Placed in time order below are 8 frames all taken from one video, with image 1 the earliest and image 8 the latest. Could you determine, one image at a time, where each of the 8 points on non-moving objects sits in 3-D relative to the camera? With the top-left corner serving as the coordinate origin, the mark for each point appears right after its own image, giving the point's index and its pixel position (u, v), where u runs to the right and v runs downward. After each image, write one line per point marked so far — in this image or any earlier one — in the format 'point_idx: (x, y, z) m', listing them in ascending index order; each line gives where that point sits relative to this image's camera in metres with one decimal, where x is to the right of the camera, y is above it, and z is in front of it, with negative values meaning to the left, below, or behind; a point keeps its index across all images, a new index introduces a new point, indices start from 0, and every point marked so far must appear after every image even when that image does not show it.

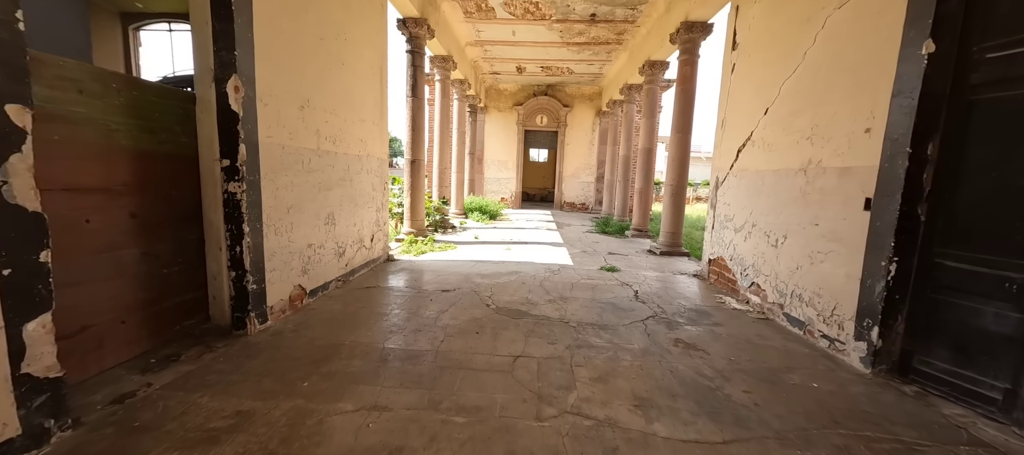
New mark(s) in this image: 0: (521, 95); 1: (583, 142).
0: (+0.3, +4.6, +13.5) m
1: (+2.5, +3.0, +13.5) m
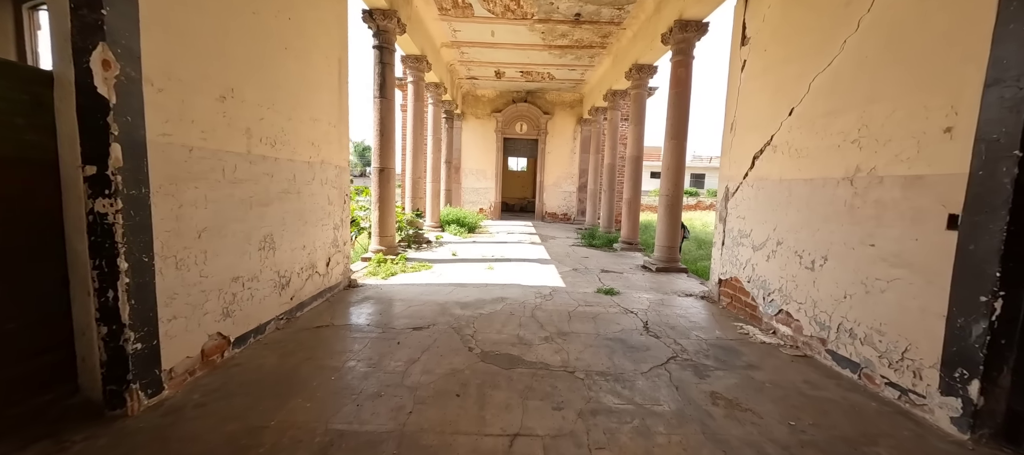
0: (-0.4, +4.2, +13.0) m
1: (+1.8, +2.6, +13.1) m
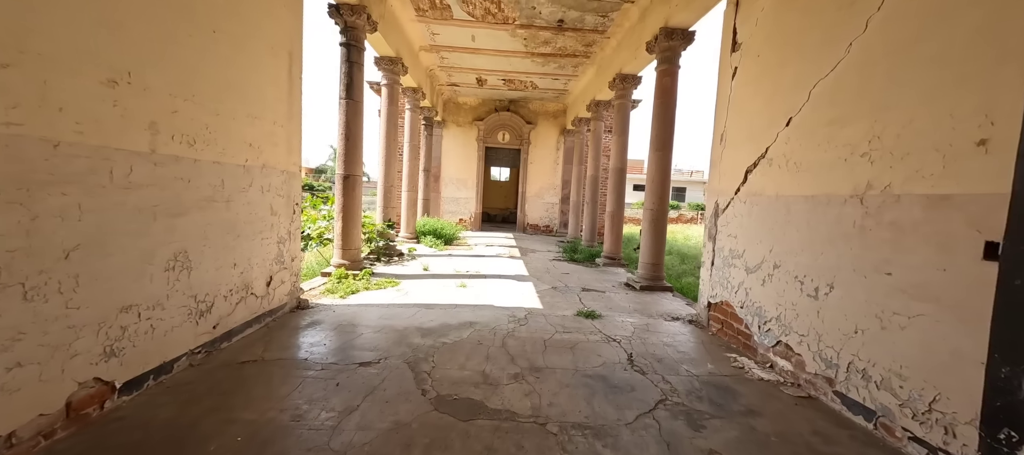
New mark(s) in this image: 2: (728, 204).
0: (-1.0, +3.8, +12.7) m
1: (+1.2, +2.2, +12.8) m
2: (+1.9, +0.2, +3.5) m
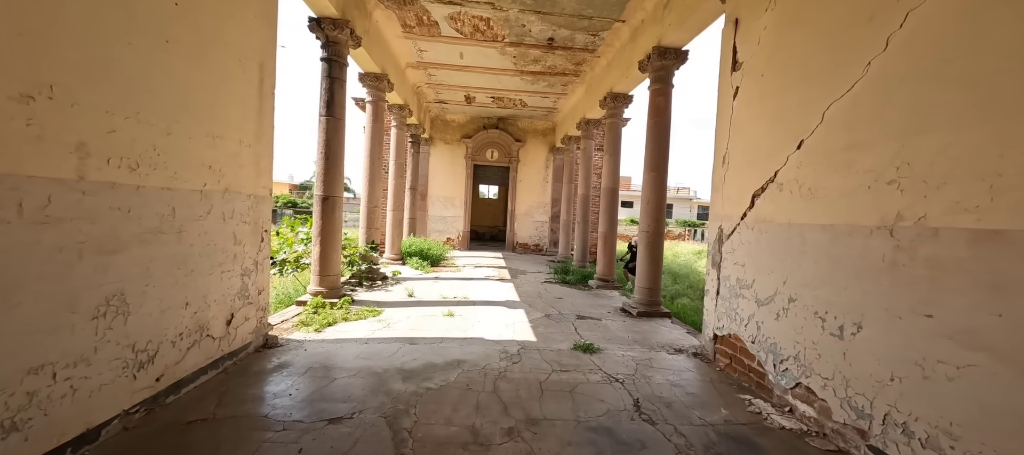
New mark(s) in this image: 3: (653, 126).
0: (-1.3, +3.2, +12.5) m
1: (+0.8, +1.6, +12.6) m
2: (+1.8, 0.0, +3.3) m
3: (+1.9, +1.4, +5.4) m
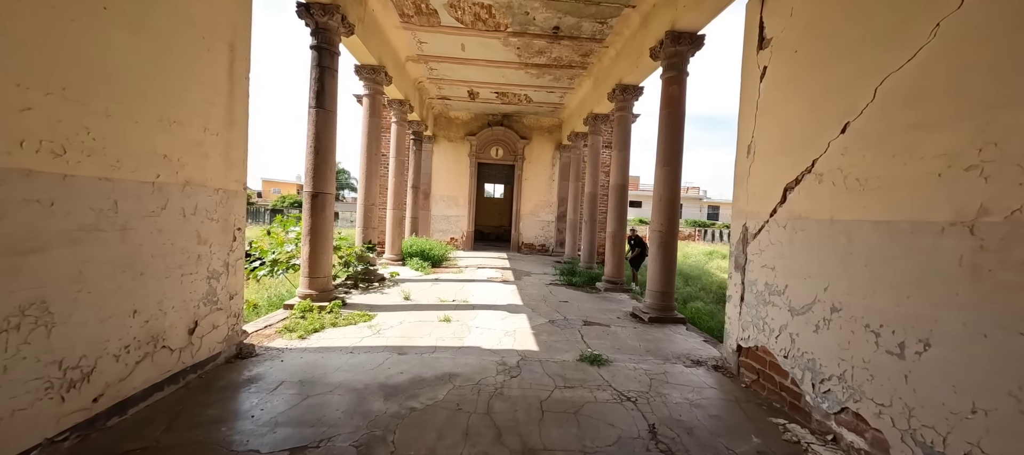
0: (-1.2, +3.2, +12.2) m
1: (+1.0, +1.6, +12.3) m
2: (+1.8, 0.0, +2.9) m
3: (+2.0, +1.4, +5.0) m
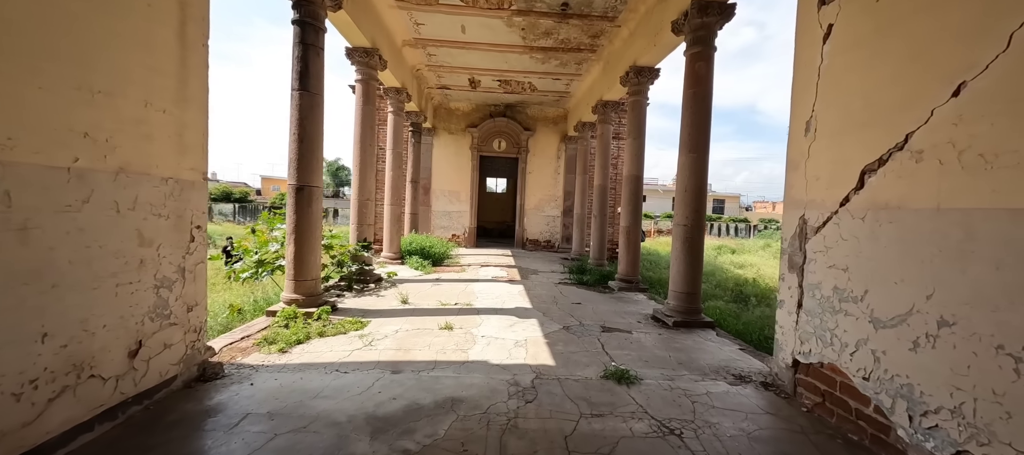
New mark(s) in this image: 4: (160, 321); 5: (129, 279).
0: (-1.1, +3.3, +11.7) m
1: (+1.1, +1.7, +11.8) m
2: (+1.9, 0.0, +2.4) m
3: (+2.0, +1.5, +4.5) m
4: (-2.0, -0.5, +2.2) m
5: (-2.0, -0.3, +2.0) m
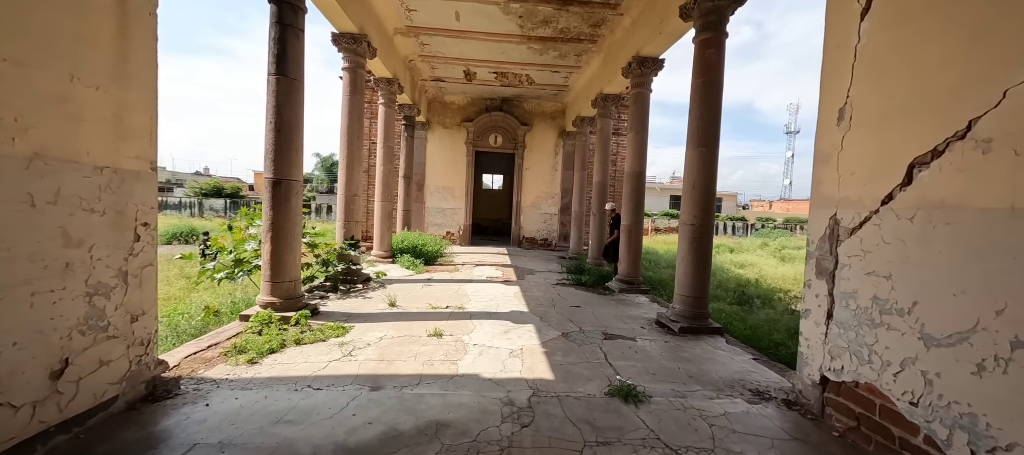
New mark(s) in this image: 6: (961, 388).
0: (-1.2, +3.4, +11.3) m
1: (+1.0, +1.8, +11.5) m
2: (+1.9, 0.0, +2.1) m
3: (+2.0, +1.5, +4.2) m
4: (-2.0, -0.5, +1.9) m
5: (-2.0, -0.3, +1.7) m
6: (+1.9, -0.7, +1.6) m
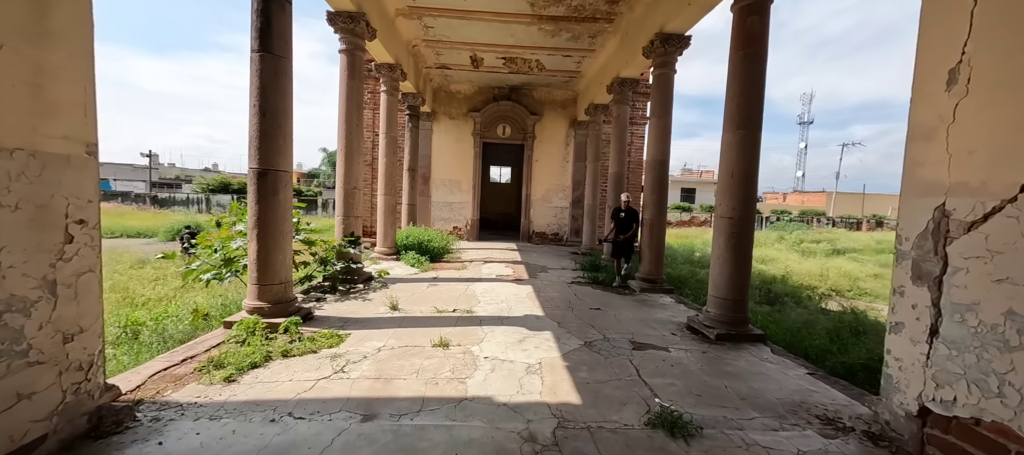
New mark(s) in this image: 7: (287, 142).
0: (-0.9, +3.6, +10.9) m
1: (+1.2, +2.0, +11.0) m
2: (+2.0, +0.1, +1.6) m
3: (+2.1, +1.5, +3.7) m
4: (-1.9, -0.5, +1.5) m
5: (-1.9, -0.3, +1.3) m
6: (+2.0, -0.7, +1.2) m
7: (-2.0, +0.8, +3.6) m
